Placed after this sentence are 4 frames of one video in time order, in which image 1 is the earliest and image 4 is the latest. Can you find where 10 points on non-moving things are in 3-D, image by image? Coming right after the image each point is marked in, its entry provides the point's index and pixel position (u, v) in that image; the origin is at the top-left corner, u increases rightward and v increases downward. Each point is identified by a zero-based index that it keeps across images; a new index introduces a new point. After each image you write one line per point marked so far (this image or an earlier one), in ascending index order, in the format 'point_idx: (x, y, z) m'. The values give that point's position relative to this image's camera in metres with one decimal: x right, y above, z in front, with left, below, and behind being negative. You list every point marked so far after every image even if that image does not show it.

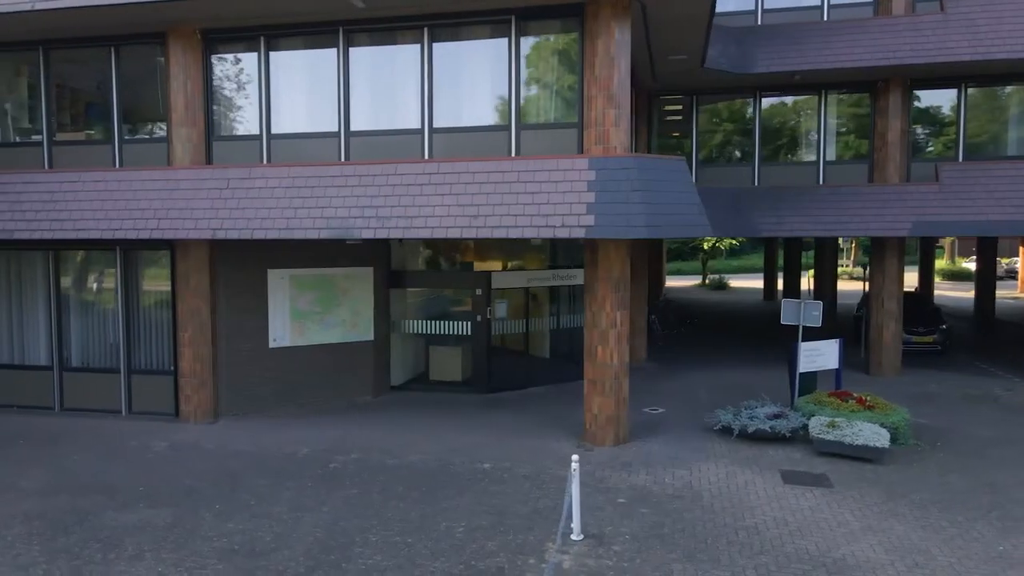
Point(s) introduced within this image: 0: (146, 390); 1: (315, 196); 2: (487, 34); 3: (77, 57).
0: (-5.8, -1.6, +11.4) m
1: (-2.6, +1.2, +9.4) m
2: (-0.4, +3.5, +10.0) m
3: (-7.0, +3.7, +11.6) m
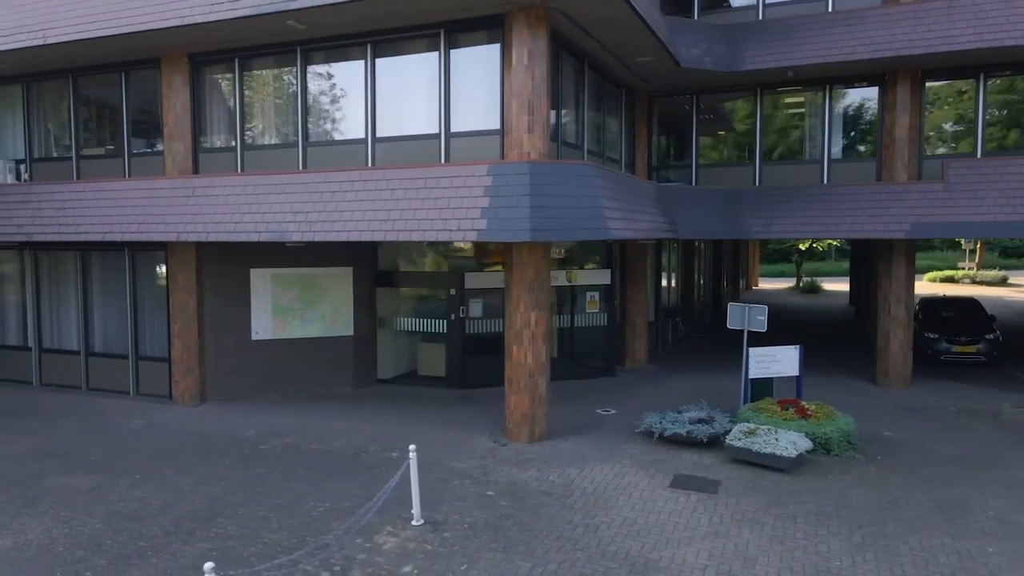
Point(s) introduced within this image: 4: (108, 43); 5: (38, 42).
0: (-6.5, -1.5, +12.9) m
1: (-3.7, +1.2, +10.4) m
2: (-1.3, +3.5, +10.5) m
3: (-7.6, +3.8, +13.2) m
4: (-6.6, +4.0, +11.7) m
5: (-7.7, +4.0, +11.7) m
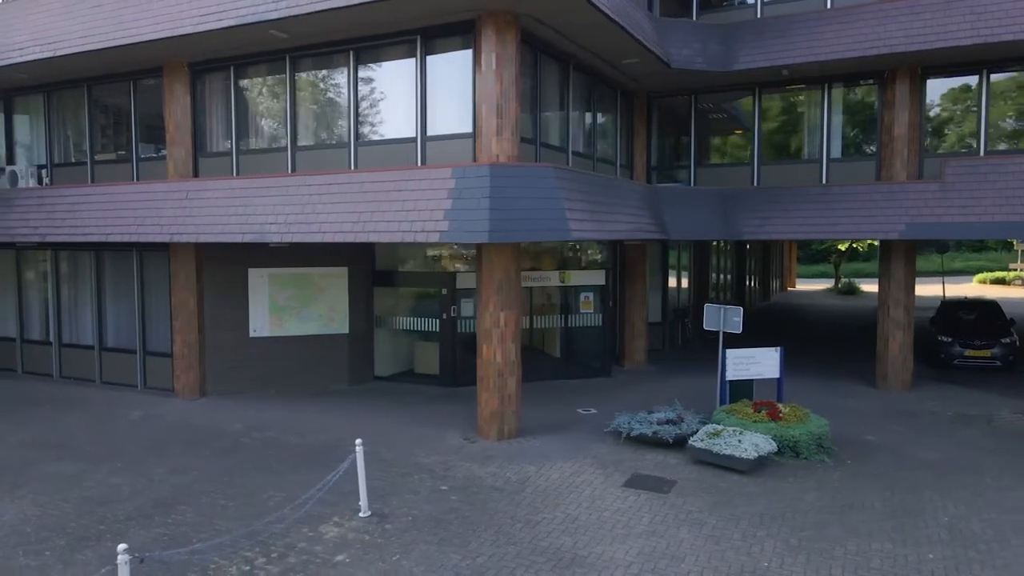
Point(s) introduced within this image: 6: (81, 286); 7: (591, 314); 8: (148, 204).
0: (-6.7, -1.5, +13.5) m
1: (-4.0, +1.2, +10.8) m
2: (-1.7, +3.5, +10.8) m
3: (-7.8, +3.8, +13.9) m
4: (-6.9, +4.0, +12.3) m
5: (-8.0, +4.0, +12.4) m
6: (-8.8, 0.0, +14.6) m
7: (+1.7, -0.5, +15.1) m
8: (-6.0, +1.4, +11.9) m
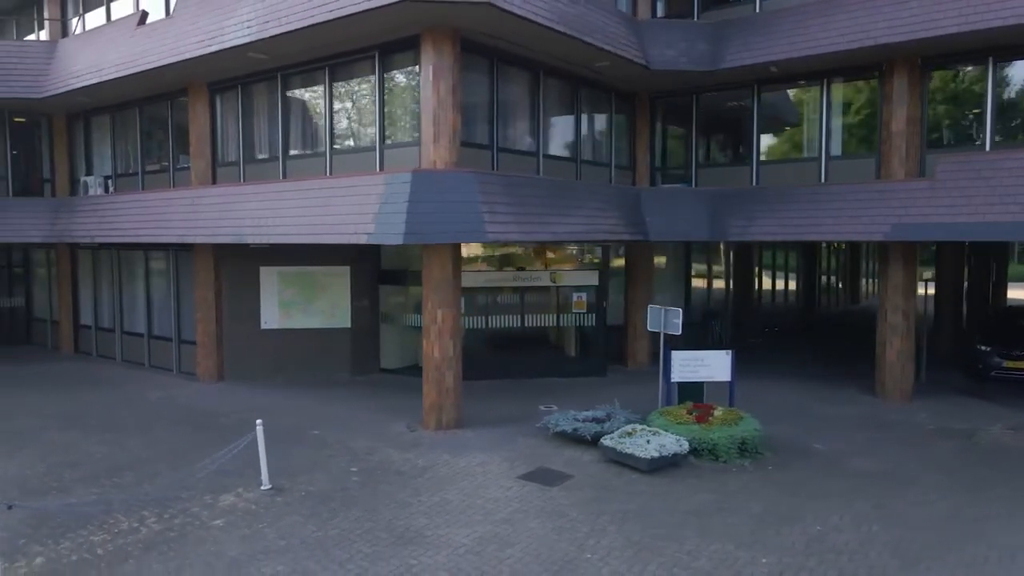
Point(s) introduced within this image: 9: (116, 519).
0: (-6.9, -1.4, +15.2) m
1: (-4.7, +1.3, +12.1) m
2: (-2.4, +3.6, +11.7) m
3: (-7.8, +3.9, +15.8) m
4: (-7.2, +4.1, +14.1) m
5: (-8.3, +4.1, +14.3) m
6: (-8.7, +0.2, +16.6) m
7: (+1.6, -0.6, +15.3) m
8: (-6.5, +1.5, +13.5) m
9: (-4.1, -2.4, +7.5) m
